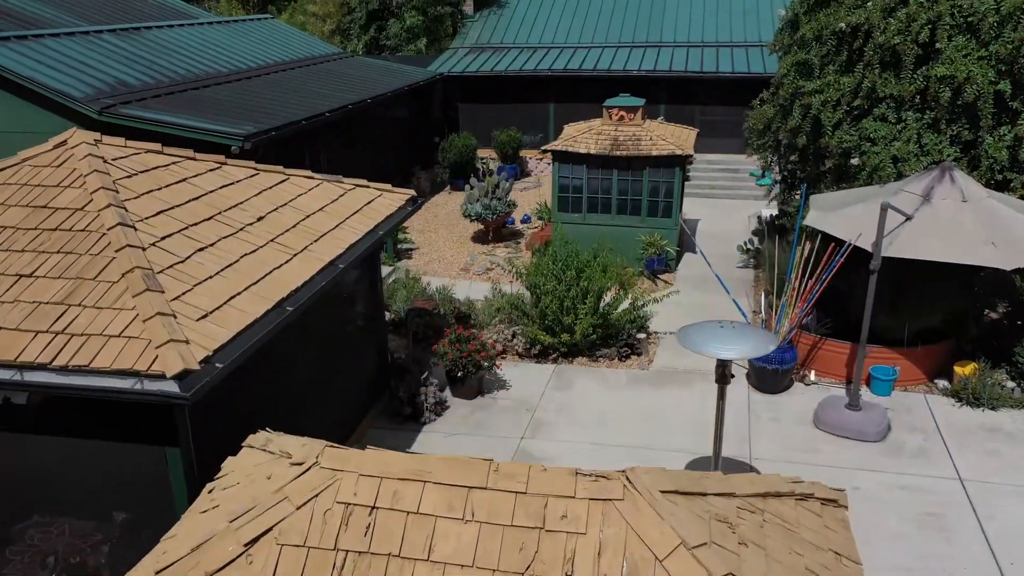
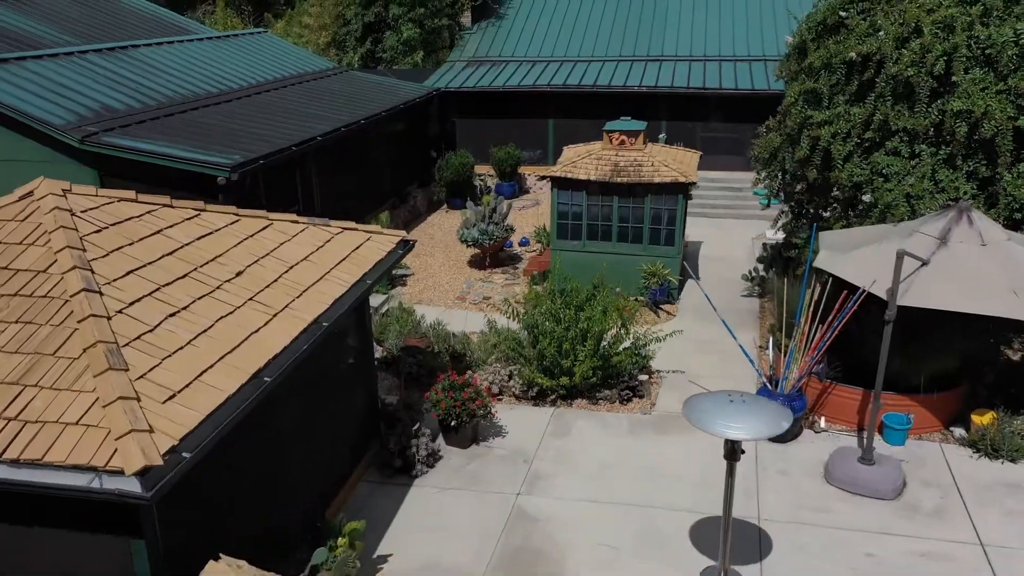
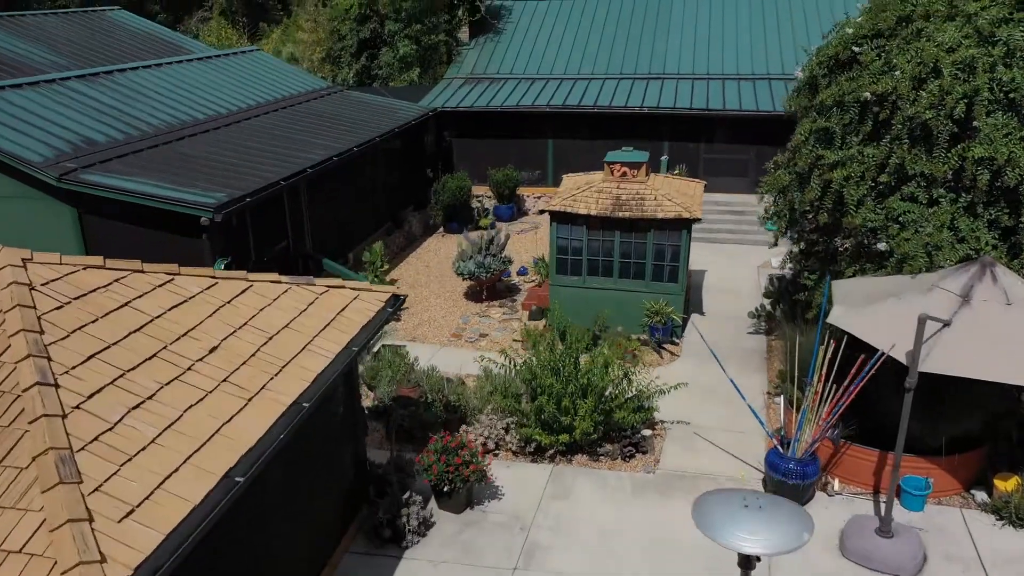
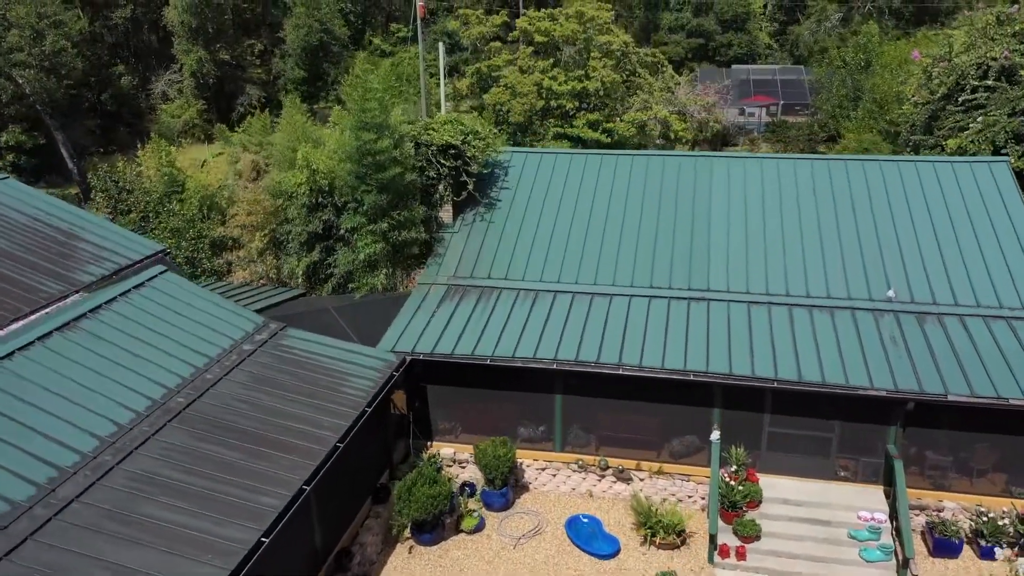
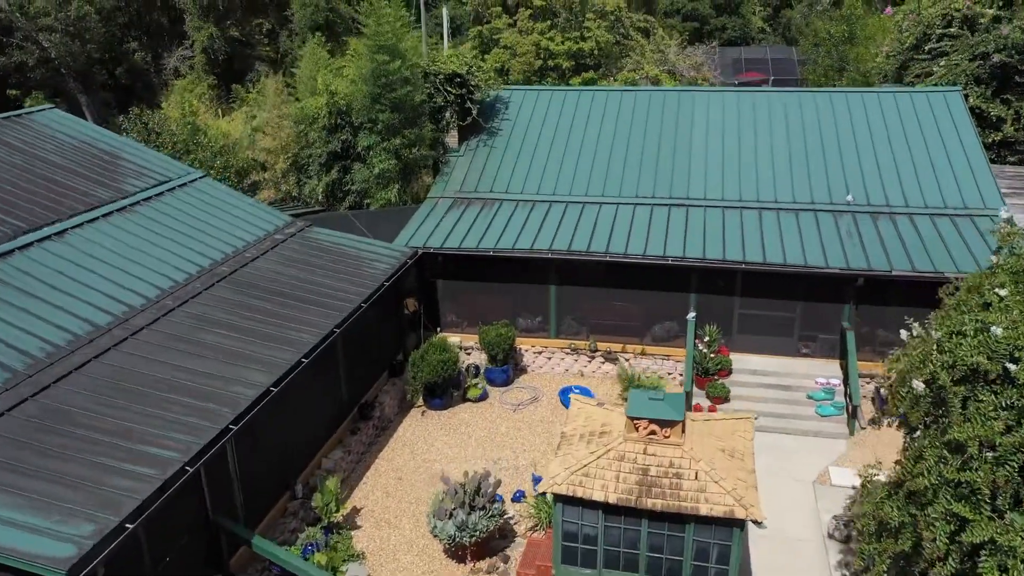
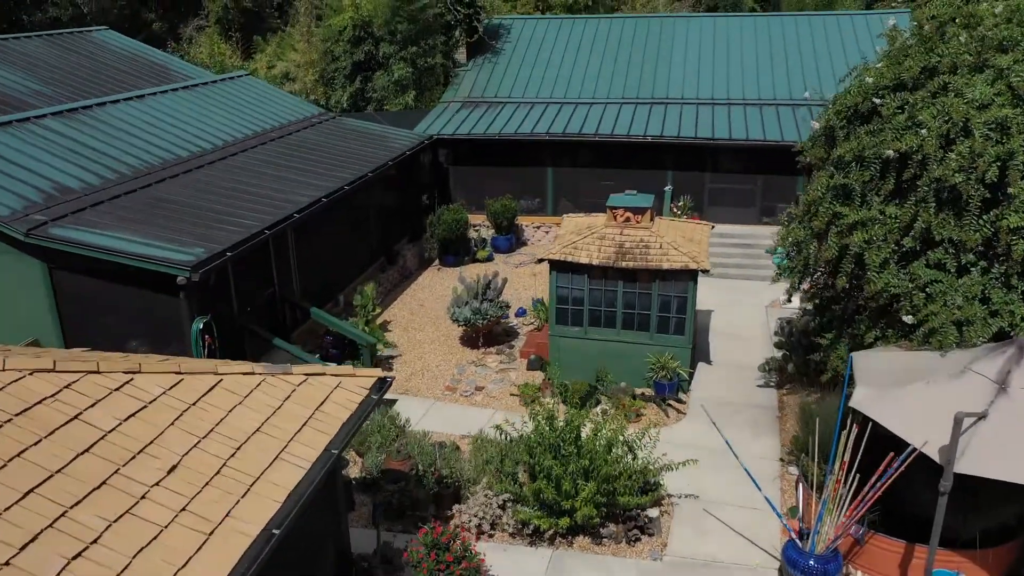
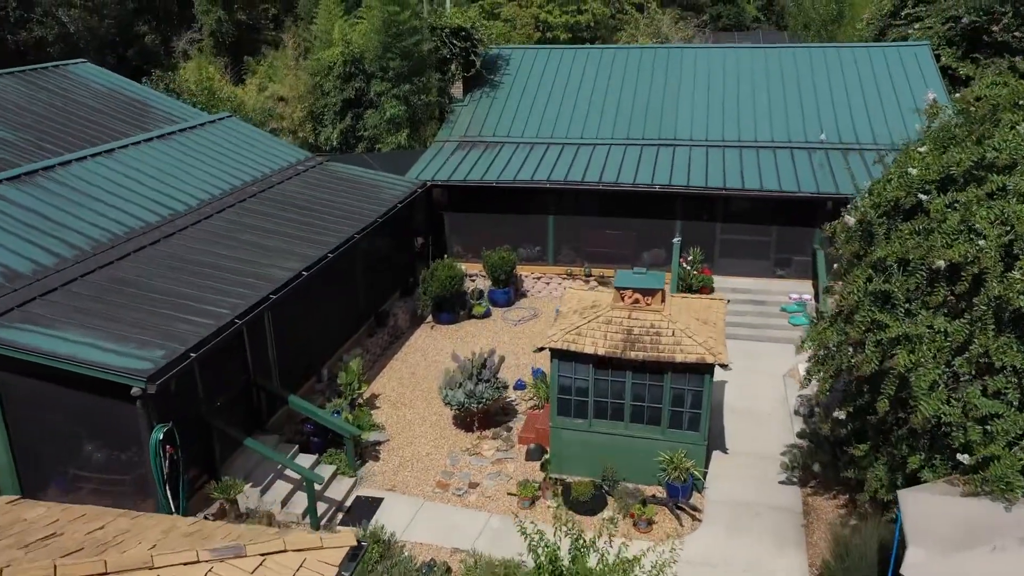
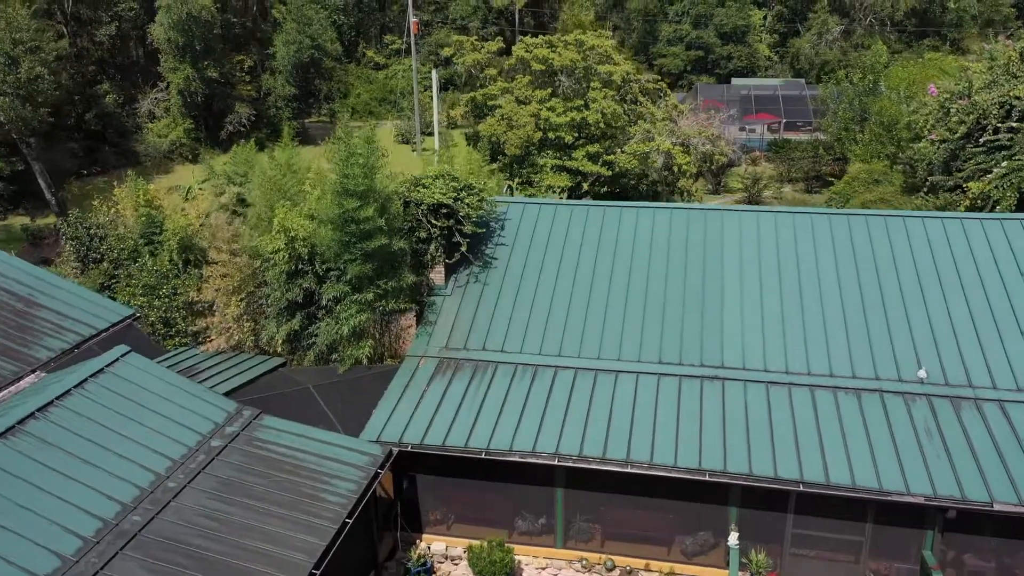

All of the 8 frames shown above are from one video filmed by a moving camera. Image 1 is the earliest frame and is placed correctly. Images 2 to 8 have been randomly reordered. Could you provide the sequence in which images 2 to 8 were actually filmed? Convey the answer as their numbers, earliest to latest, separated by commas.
2, 3, 6, 7, 5, 4, 8
